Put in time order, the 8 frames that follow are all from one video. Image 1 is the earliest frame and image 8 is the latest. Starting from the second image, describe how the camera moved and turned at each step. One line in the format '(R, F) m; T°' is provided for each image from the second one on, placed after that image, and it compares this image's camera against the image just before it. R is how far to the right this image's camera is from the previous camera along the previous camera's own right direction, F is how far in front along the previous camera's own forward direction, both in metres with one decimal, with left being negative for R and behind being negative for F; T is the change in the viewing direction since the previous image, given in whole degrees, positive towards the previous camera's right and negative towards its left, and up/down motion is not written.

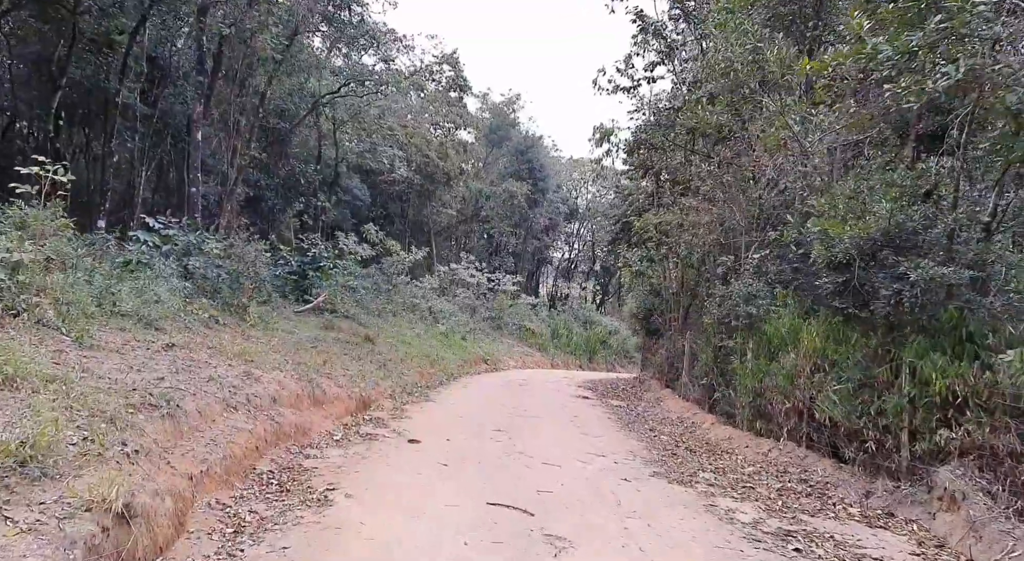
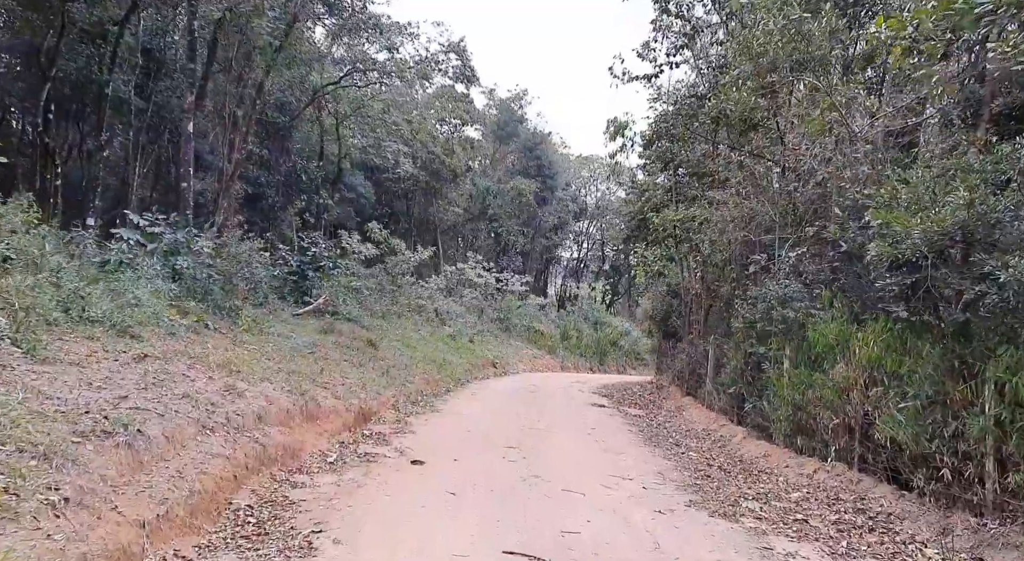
(-0.1, +1.1) m; 0°
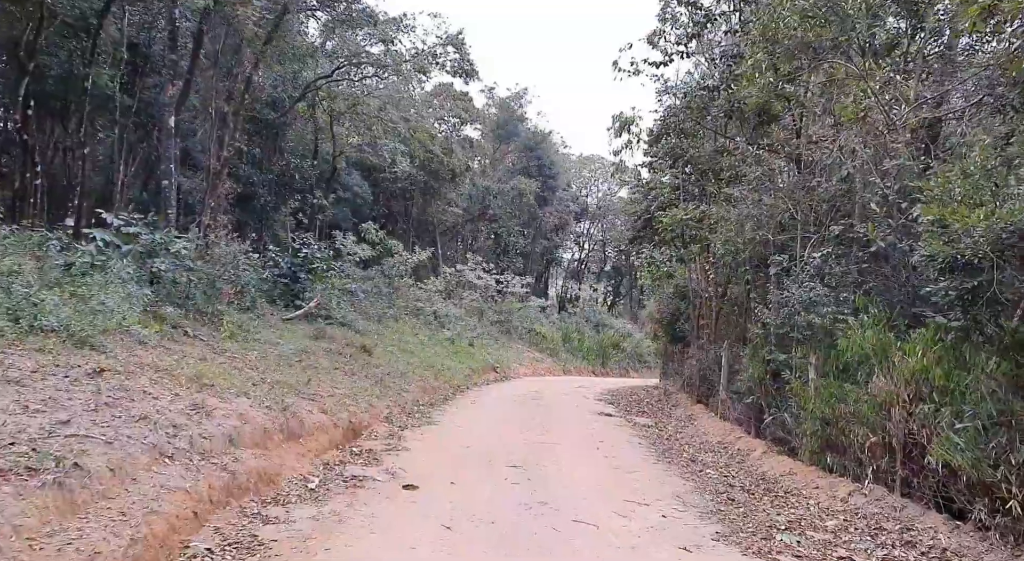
(0.0, +0.9) m; 0°
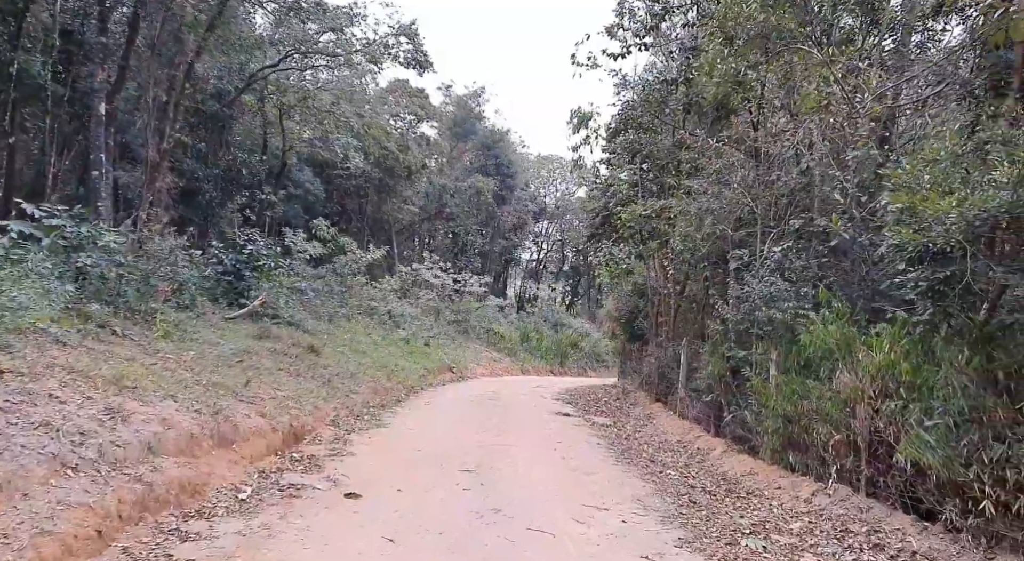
(+0.1, +0.5) m; +3°
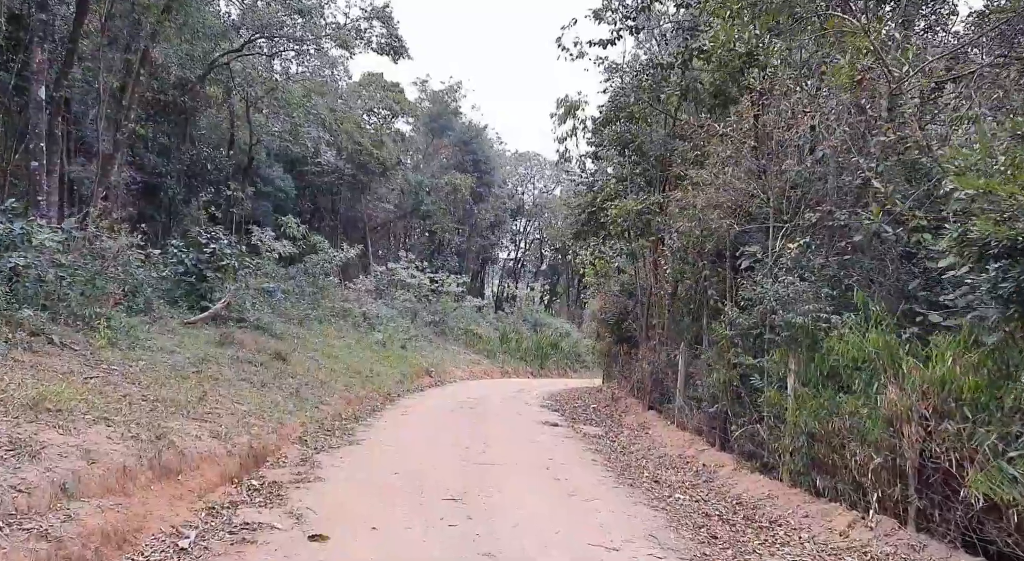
(-0.1, +1.1) m; +2°
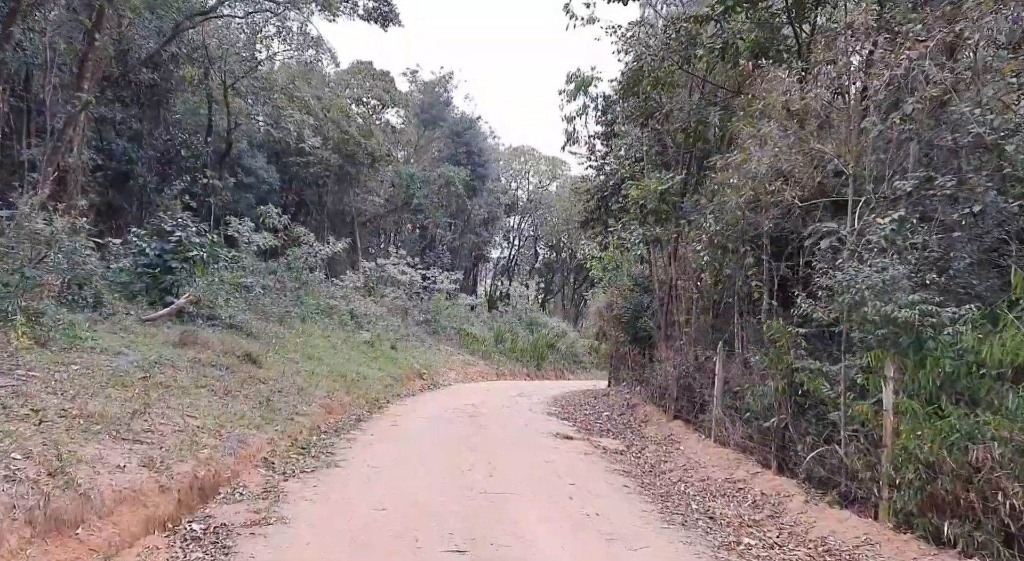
(-0.2, +2.0) m; +1°
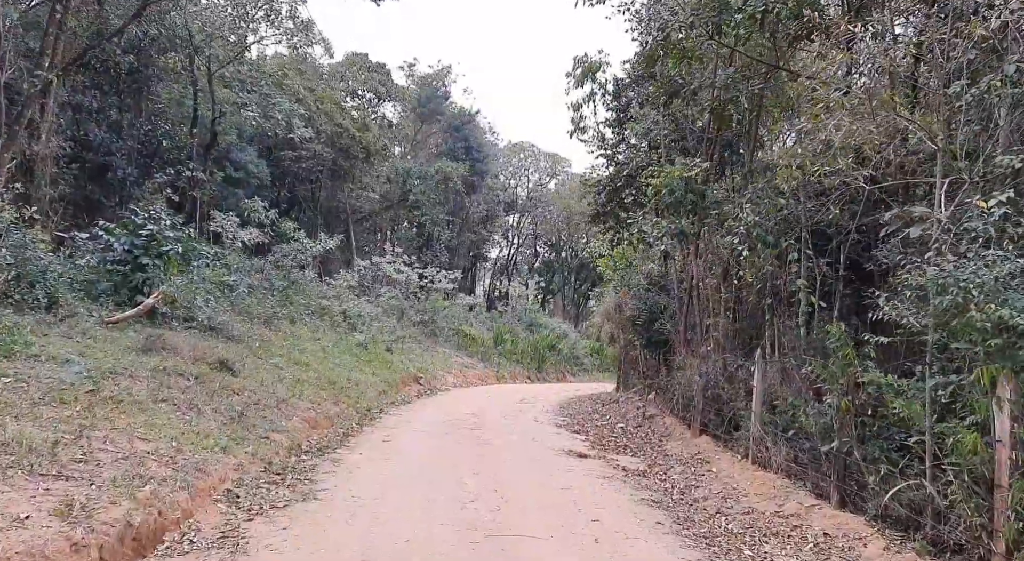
(-0.1, +1.5) m; 0°
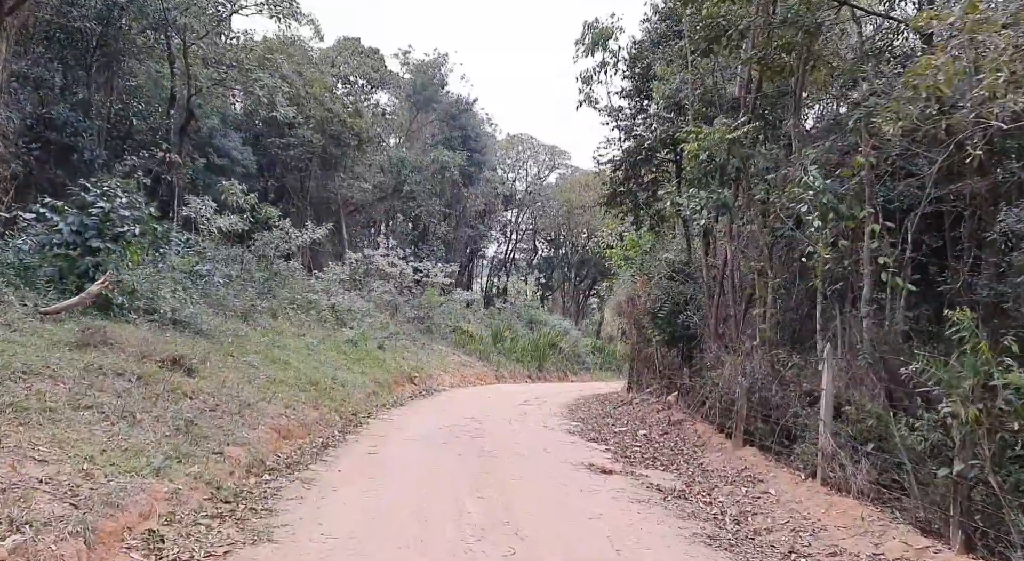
(-0.1, +2.0) m; 0°
